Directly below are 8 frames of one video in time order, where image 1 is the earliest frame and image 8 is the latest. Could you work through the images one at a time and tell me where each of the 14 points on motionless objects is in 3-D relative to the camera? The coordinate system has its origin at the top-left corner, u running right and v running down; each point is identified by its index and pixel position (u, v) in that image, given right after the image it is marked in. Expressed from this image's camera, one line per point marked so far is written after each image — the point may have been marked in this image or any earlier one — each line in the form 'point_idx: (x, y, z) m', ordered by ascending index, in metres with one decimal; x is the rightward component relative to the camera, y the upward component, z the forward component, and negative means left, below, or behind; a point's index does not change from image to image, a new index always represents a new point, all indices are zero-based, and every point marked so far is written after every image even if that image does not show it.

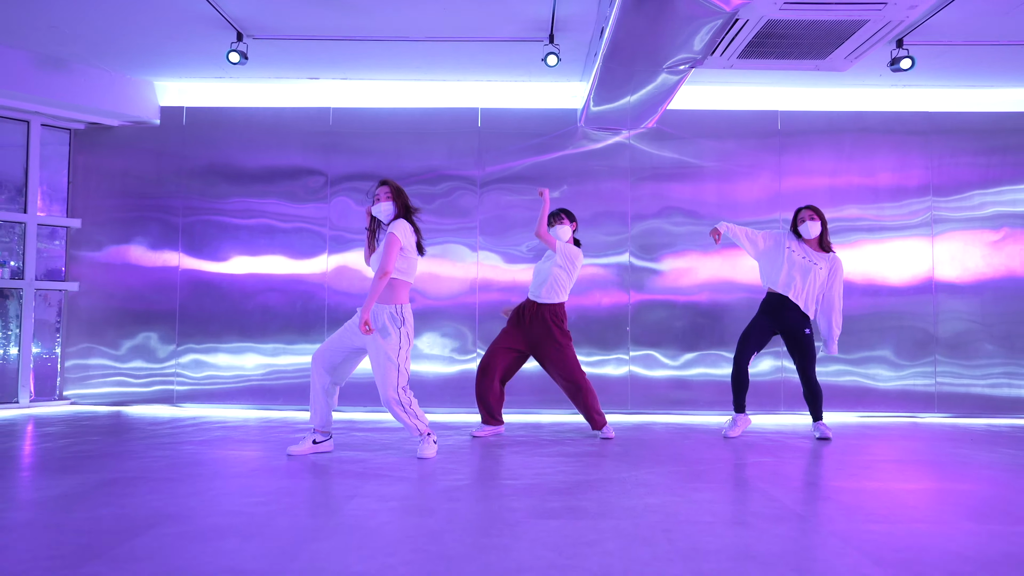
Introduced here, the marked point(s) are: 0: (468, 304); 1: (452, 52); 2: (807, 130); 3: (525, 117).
0: (-0.3, -0.1, +6.0) m
1: (-0.4, +1.4, +5.3) m
2: (+2.0, +1.1, +5.9) m
3: (+0.1, +1.2, +6.0) m
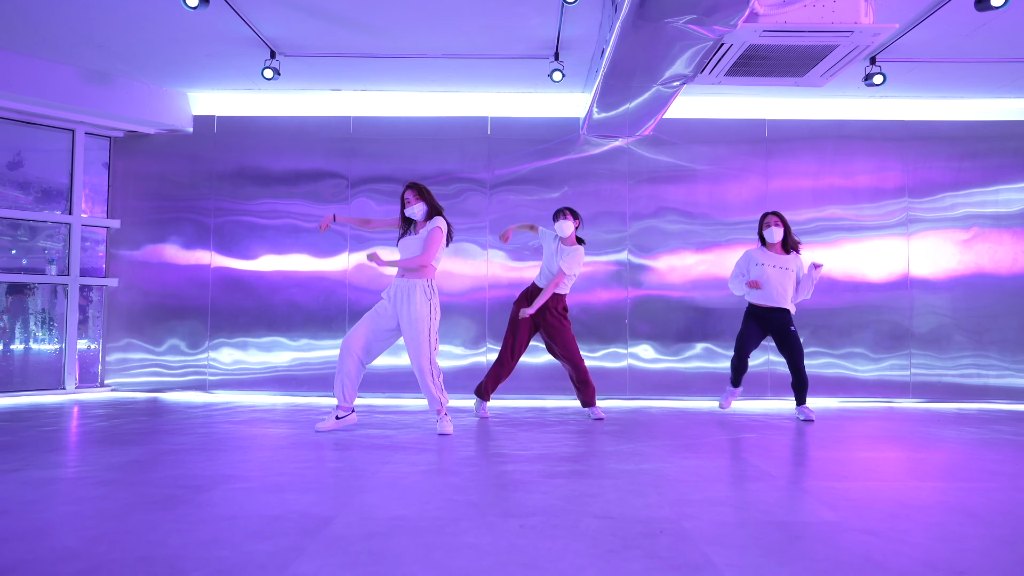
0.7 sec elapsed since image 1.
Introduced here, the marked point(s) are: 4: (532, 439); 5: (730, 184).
0: (-0.2, -0.1, +6.5) m
1: (-0.3, +1.5, +5.8) m
2: (+2.1, +1.1, +6.4) m
3: (+0.2, +1.2, +6.5) m
4: (+0.1, -0.8, +4.4) m
5: (+1.6, +0.8, +6.4) m
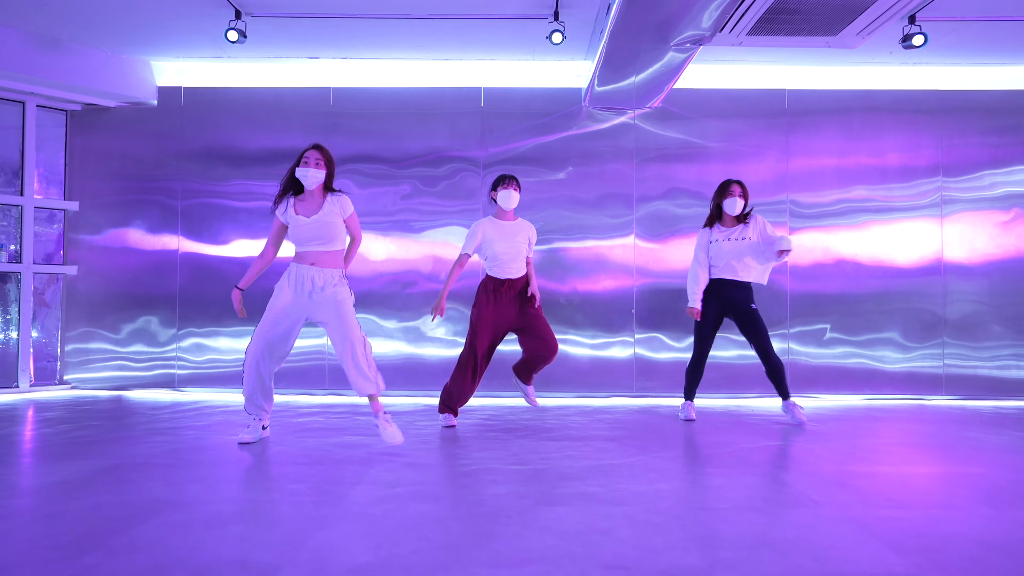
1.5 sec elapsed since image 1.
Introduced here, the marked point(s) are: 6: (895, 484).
0: (-0.3, 0.0, +5.9) m
1: (-0.3, +1.5, +5.2) m
2: (+2.0, +1.2, +5.9) m
3: (+0.1, +1.3, +5.9) m
4: (+0.1, -0.7, +3.9) m
5: (+1.6, +0.9, +5.9) m
6: (+1.4, -0.7, +3.2) m
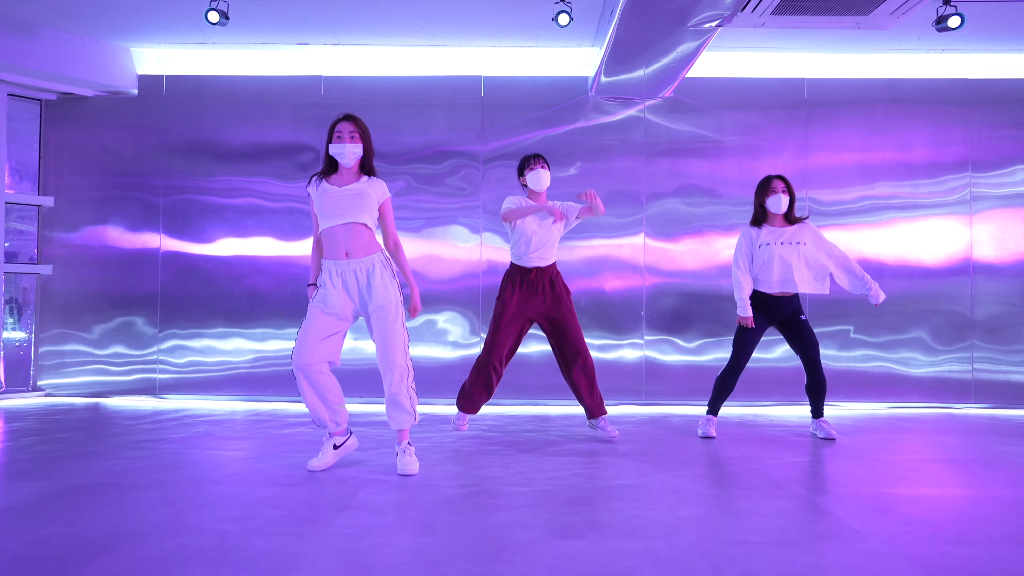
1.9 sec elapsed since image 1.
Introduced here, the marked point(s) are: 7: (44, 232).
0: (-0.3, 0.0, +5.6) m
1: (-0.3, +1.5, +4.8) m
2: (+2.0, +1.2, +5.5) m
3: (+0.1, +1.3, +5.6) m
4: (+0.1, -0.7, +3.6) m
5: (+1.6, +0.8, +5.5) m
6: (+1.4, -0.7, +2.9) m
7: (-3.0, +0.4, +5.7) m
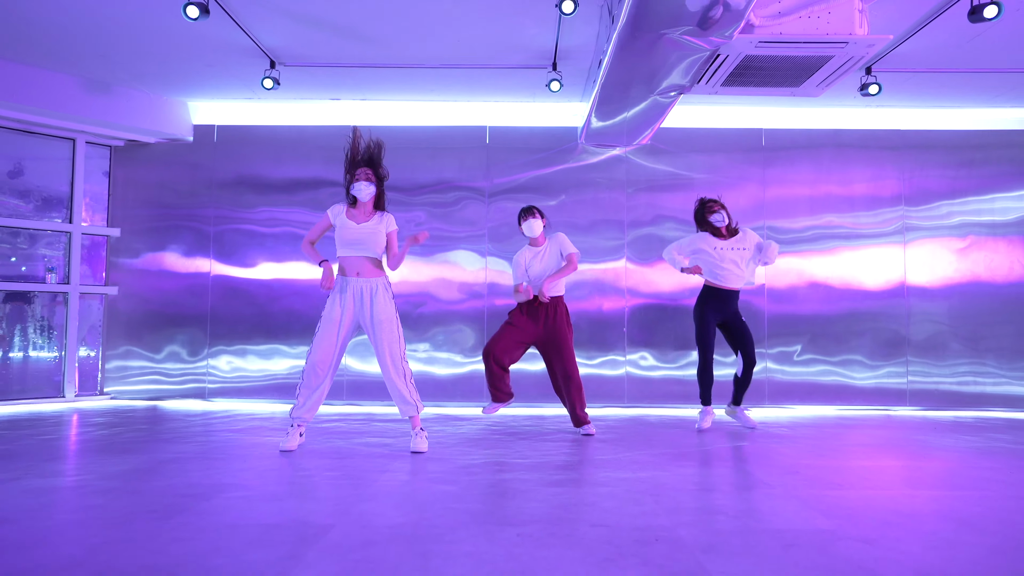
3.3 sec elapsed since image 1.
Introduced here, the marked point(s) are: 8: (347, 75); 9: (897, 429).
0: (-0.3, -0.1, +6.5) m
1: (-0.3, +1.4, +5.8) m
2: (+2.1, +1.1, +6.5) m
3: (+0.1, +1.2, +6.5) m
4: (+0.1, -0.8, +4.4) m
5: (+1.6, +0.7, +6.4) m
6: (+1.4, -0.8, +3.8) m
7: (-3.0, +0.2, +6.6) m
8: (-1.1, +1.4, +5.8) m
9: (+2.5, -0.9, +5.7) m
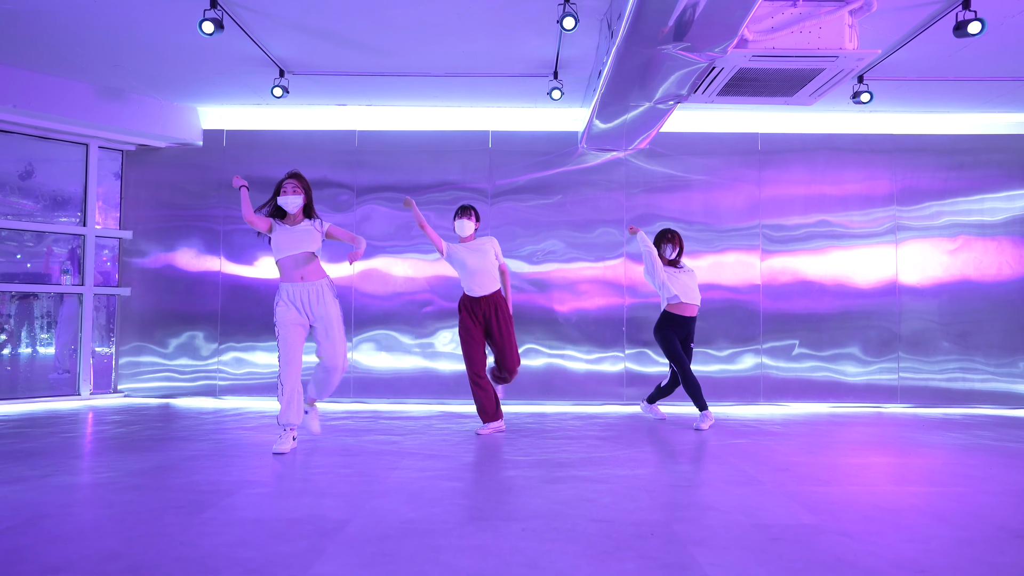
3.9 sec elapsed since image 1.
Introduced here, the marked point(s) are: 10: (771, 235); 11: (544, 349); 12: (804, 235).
0: (-0.2, -0.1, +6.7) m
1: (-0.3, +1.4, +5.9) m
2: (+2.1, +1.1, +6.6) m
3: (+0.2, +1.2, +6.7) m
4: (+0.1, -0.8, +4.6) m
5: (+1.6, +0.7, +6.6) m
6: (+1.5, -0.8, +4.0) m
7: (-3.0, +0.2, +6.7) m
8: (-1.1, +1.4, +6.0) m
9: (+2.5, -0.9, +5.9) m
10: (+2.0, +0.4, +6.6) m
11: (+0.3, -0.5, +6.6) m
12: (+2.2, +0.4, +6.6) m
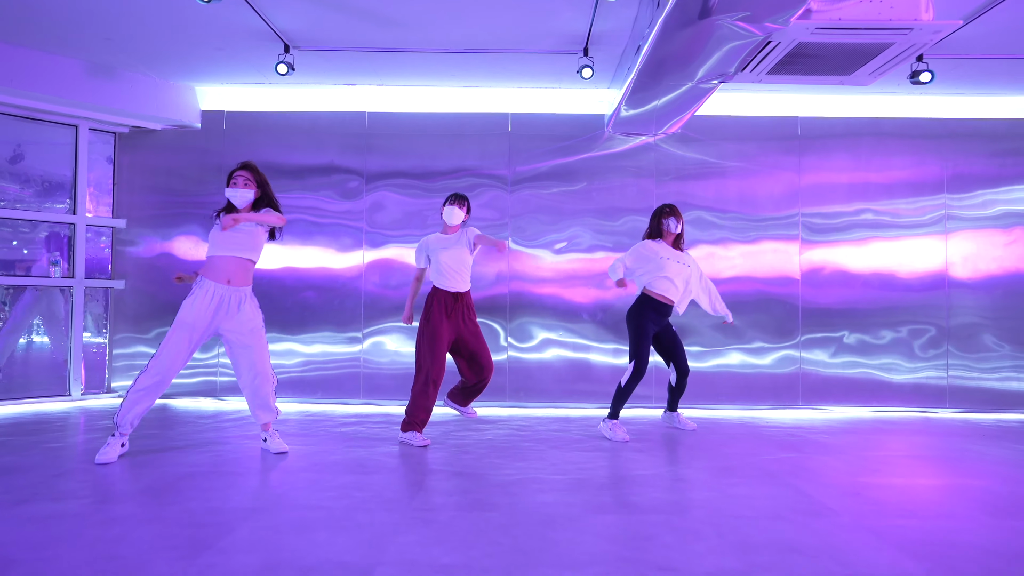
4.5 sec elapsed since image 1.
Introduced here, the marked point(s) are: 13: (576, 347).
0: (-0.1, -0.1, +6.2) m
1: (-0.2, +1.4, +5.5) m
2: (+2.2, +1.1, +6.2) m
3: (+0.3, +1.2, +6.3) m
4: (+0.2, -0.8, +4.2) m
5: (+1.8, +0.7, +6.2) m
6: (+1.6, -0.8, +3.5) m
7: (-2.9, +0.3, +6.3) m
8: (-0.9, +1.5, +5.5) m
9: (+2.7, -0.9, +5.5) m
10: (+2.1, +0.4, +6.1) m
11: (+0.4, -0.4, +6.2) m
12: (+2.4, +0.4, +6.1) m
13: (+0.5, -0.4, +6.2) m
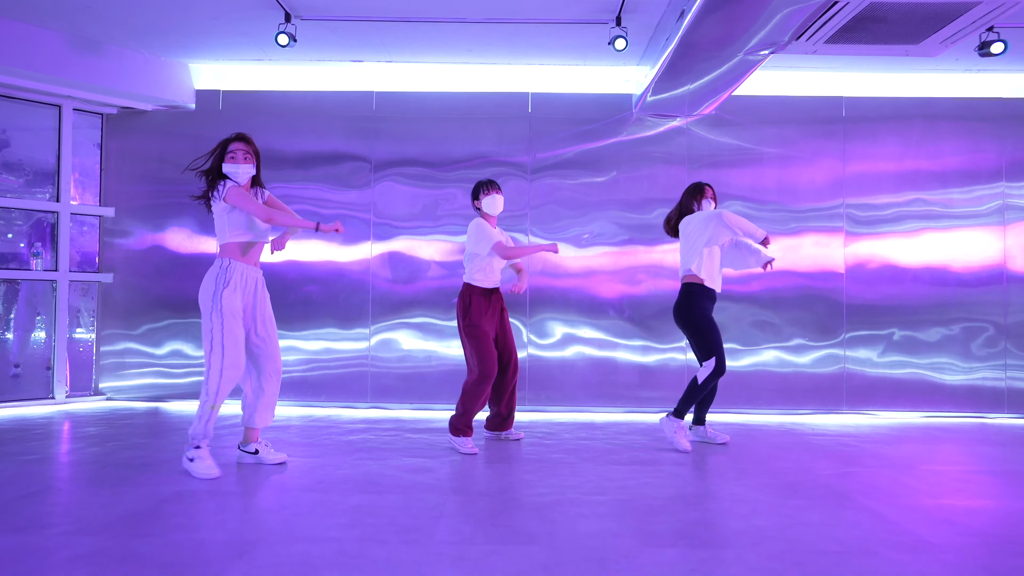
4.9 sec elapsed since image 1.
0: (0.0, -0.1, +5.7) m
1: (0.0, +1.5, +5.0) m
2: (+2.4, +1.1, +5.7) m
3: (+0.4, +1.2, +5.8) m
4: (+0.4, -0.8, +3.7) m
5: (+1.9, +0.8, +5.7) m
6: (+1.7, -0.8, +3.1) m
7: (-2.7, +0.3, +5.8) m
8: (-0.8, +1.5, +5.0) m
9: (+2.8, -0.9, +5.0) m
10: (+2.2, +0.5, +5.7) m
11: (+0.5, -0.4, +5.7) m
12: (+2.5, +0.5, +5.6) m
13: (+0.6, -0.4, +5.7) m
